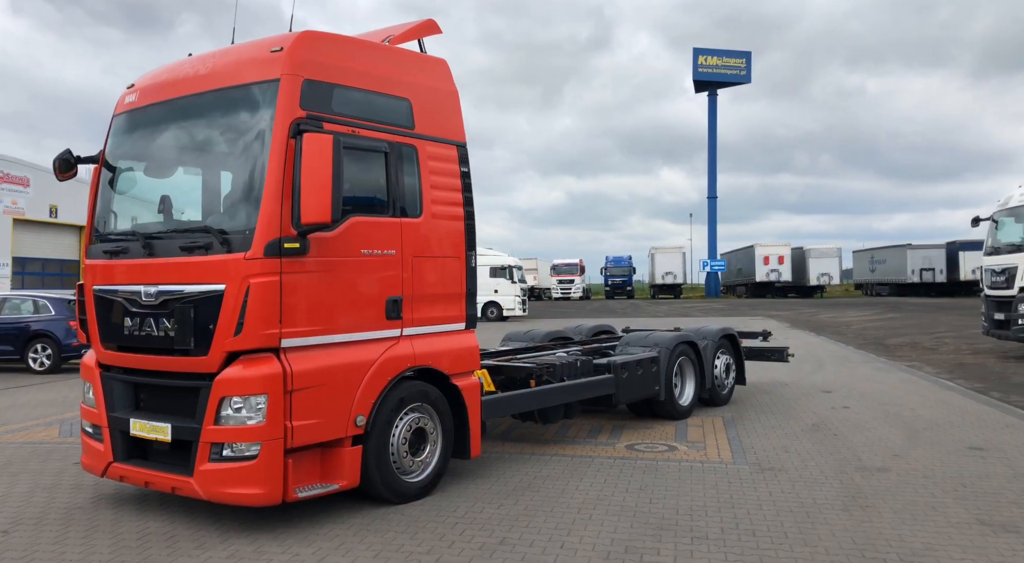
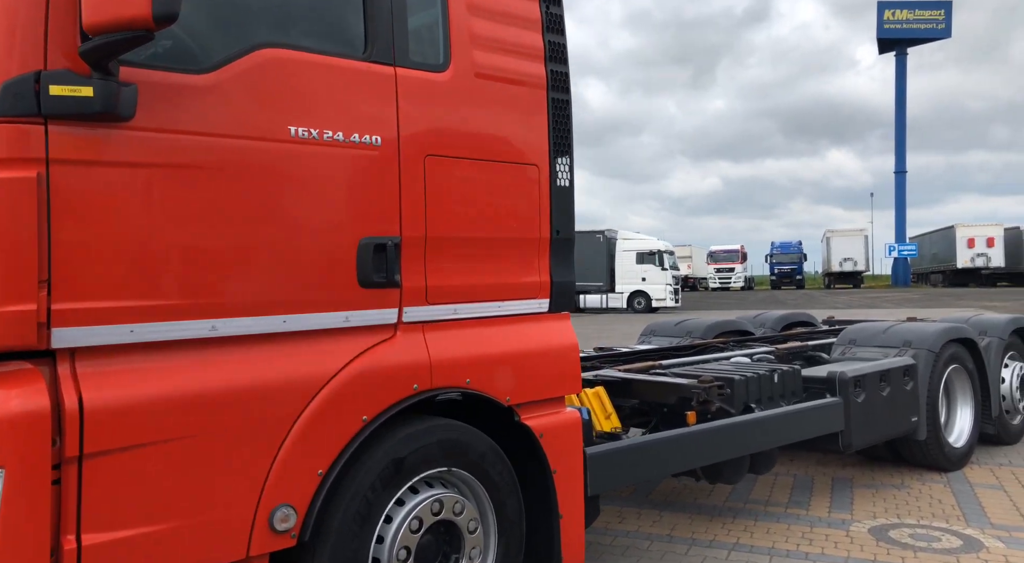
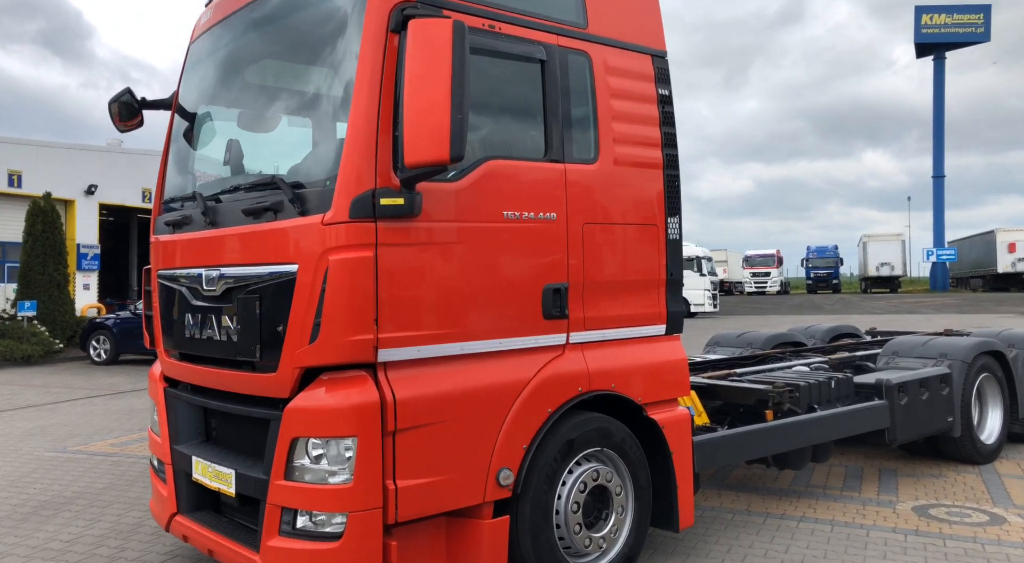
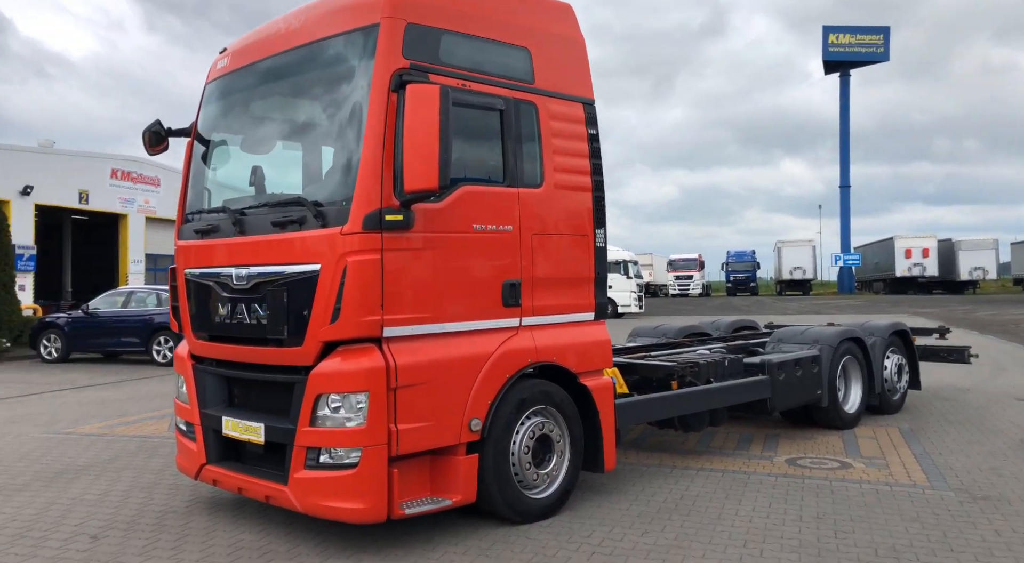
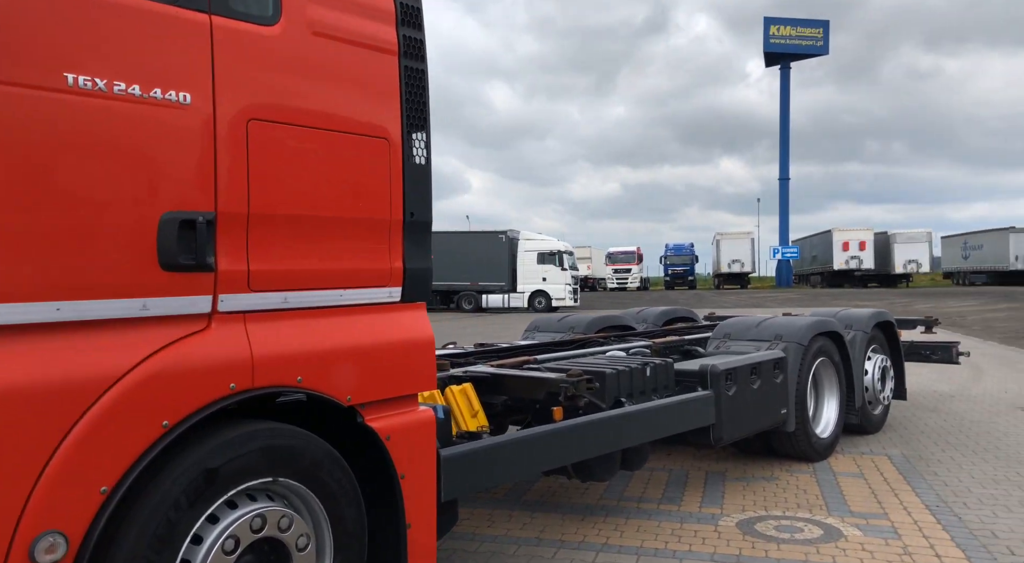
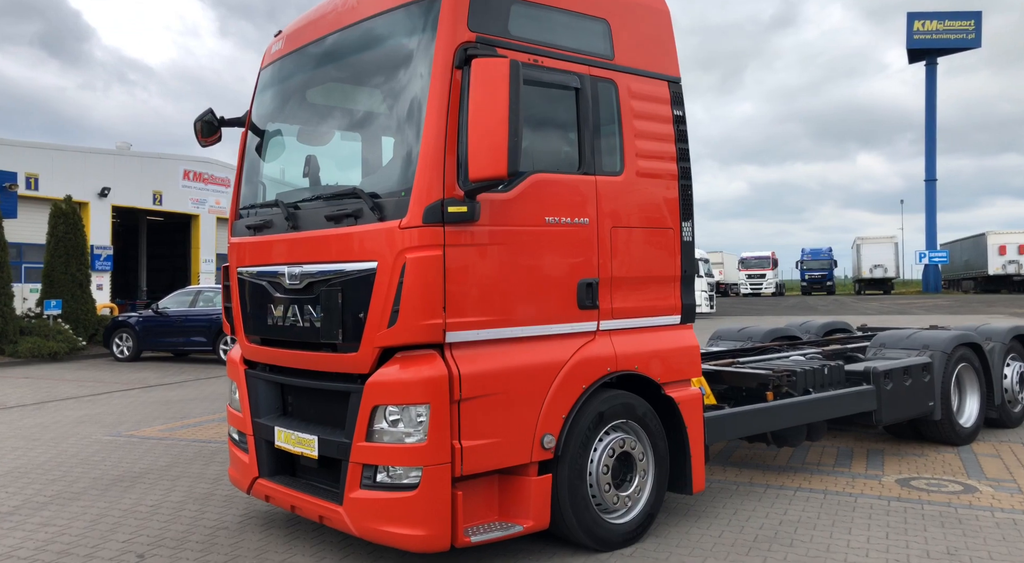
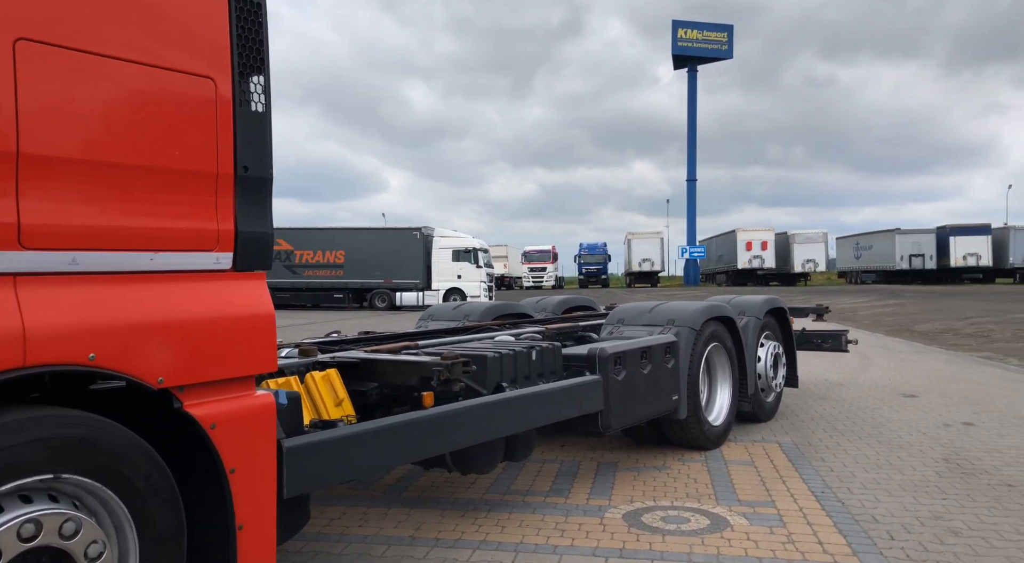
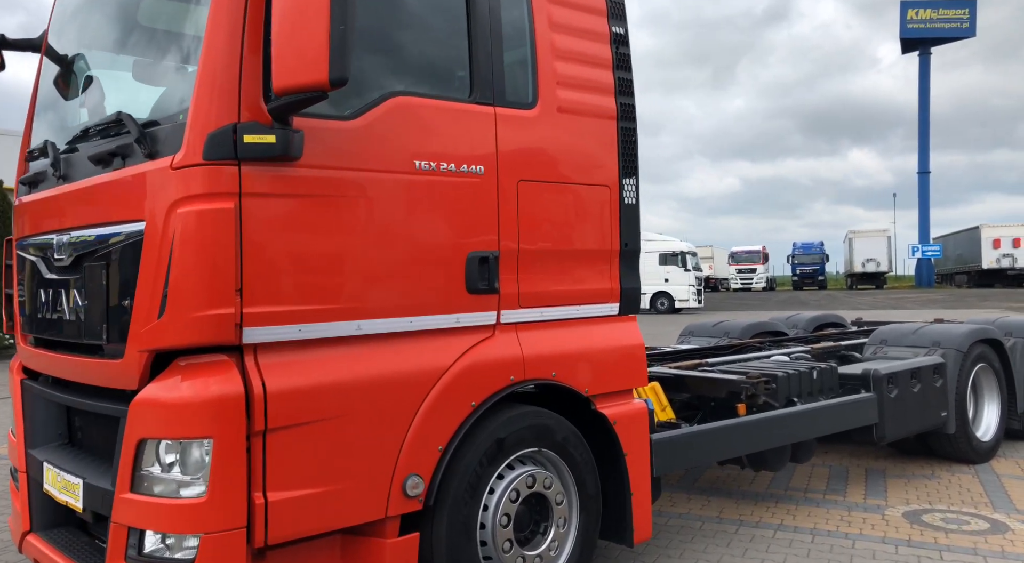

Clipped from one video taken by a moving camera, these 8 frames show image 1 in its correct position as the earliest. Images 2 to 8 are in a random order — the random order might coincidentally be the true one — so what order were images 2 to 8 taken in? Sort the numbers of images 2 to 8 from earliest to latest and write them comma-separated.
4, 6, 3, 8, 2, 5, 7
